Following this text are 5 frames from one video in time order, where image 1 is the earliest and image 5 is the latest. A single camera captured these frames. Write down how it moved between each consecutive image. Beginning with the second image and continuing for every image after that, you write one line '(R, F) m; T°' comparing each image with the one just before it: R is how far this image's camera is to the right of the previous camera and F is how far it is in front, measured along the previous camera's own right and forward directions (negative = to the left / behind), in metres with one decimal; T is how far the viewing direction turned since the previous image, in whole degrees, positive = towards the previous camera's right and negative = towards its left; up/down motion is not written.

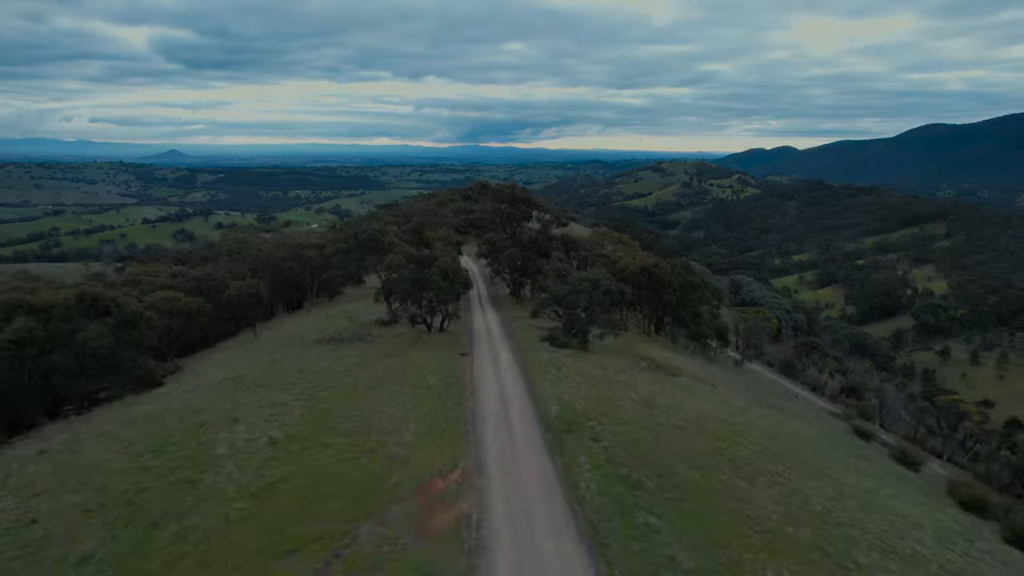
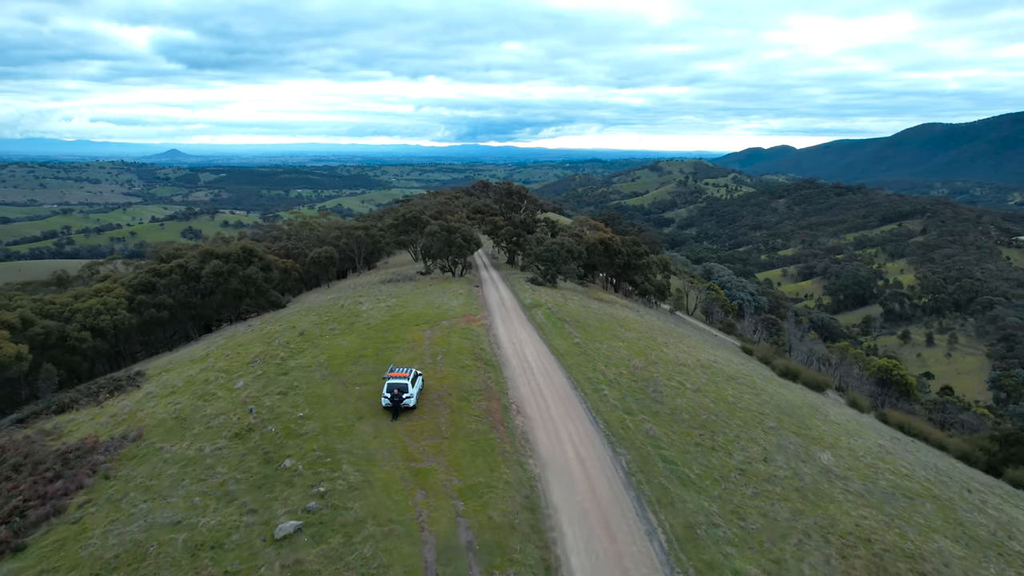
(+0.3, -19.0) m; 0°
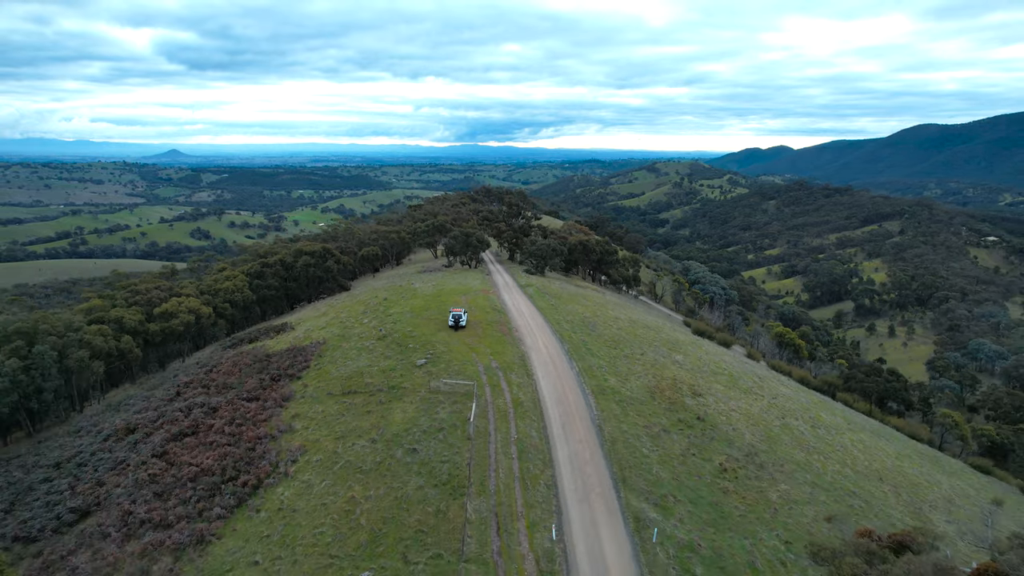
(-0.1, -20.1) m; 0°
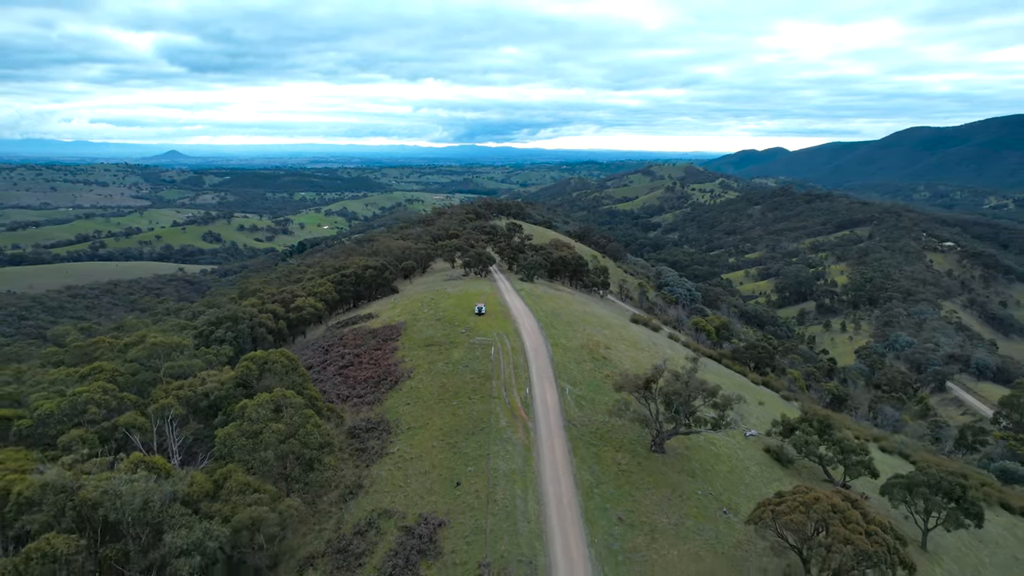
(-0.1, -31.1) m; 0°
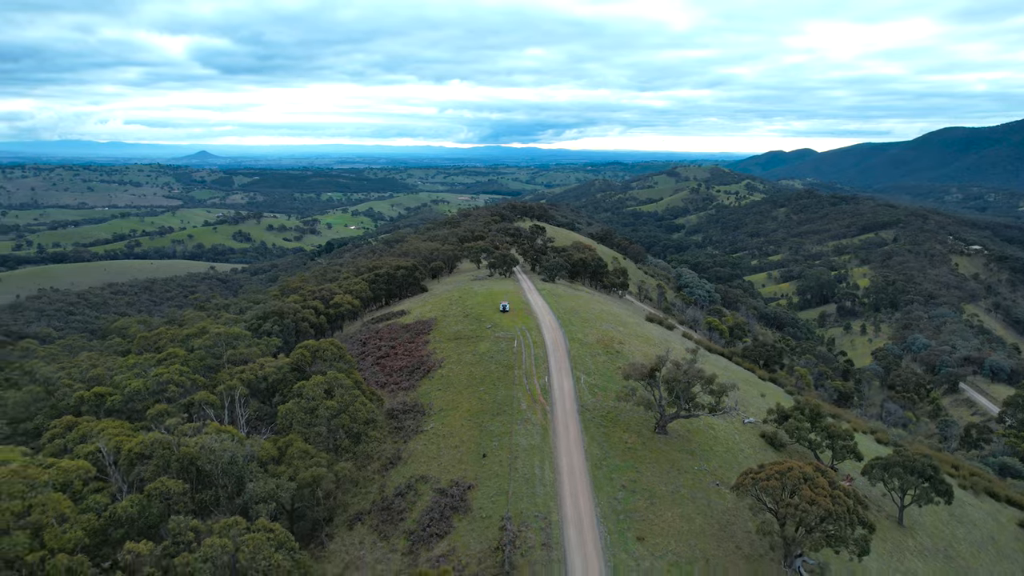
(+0.2, -6.0) m; -2°
